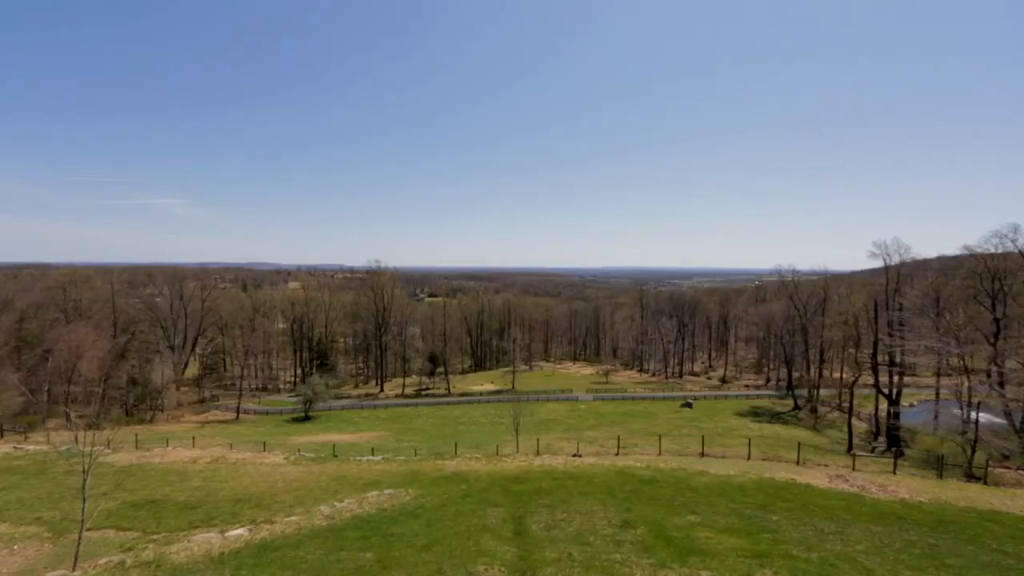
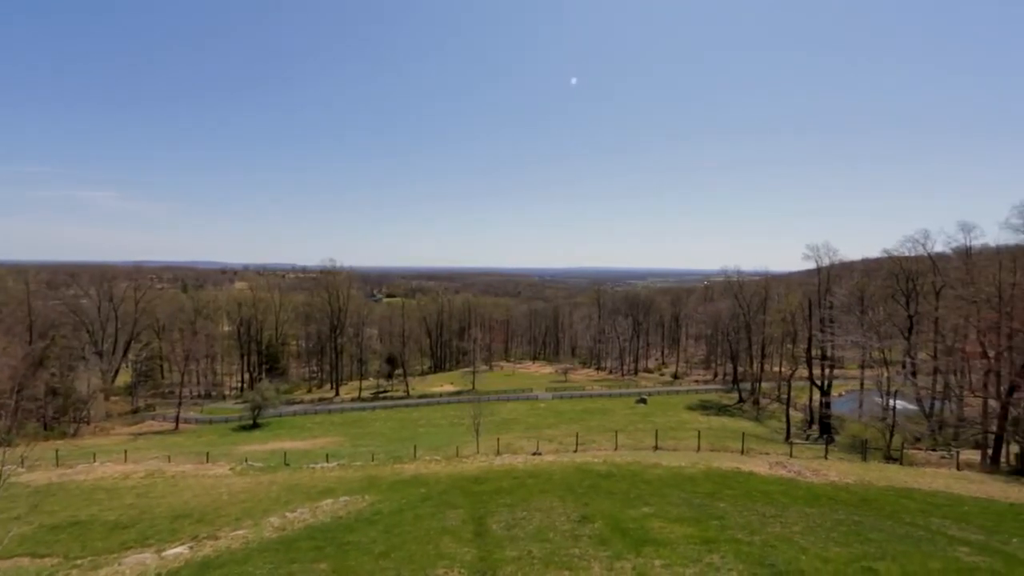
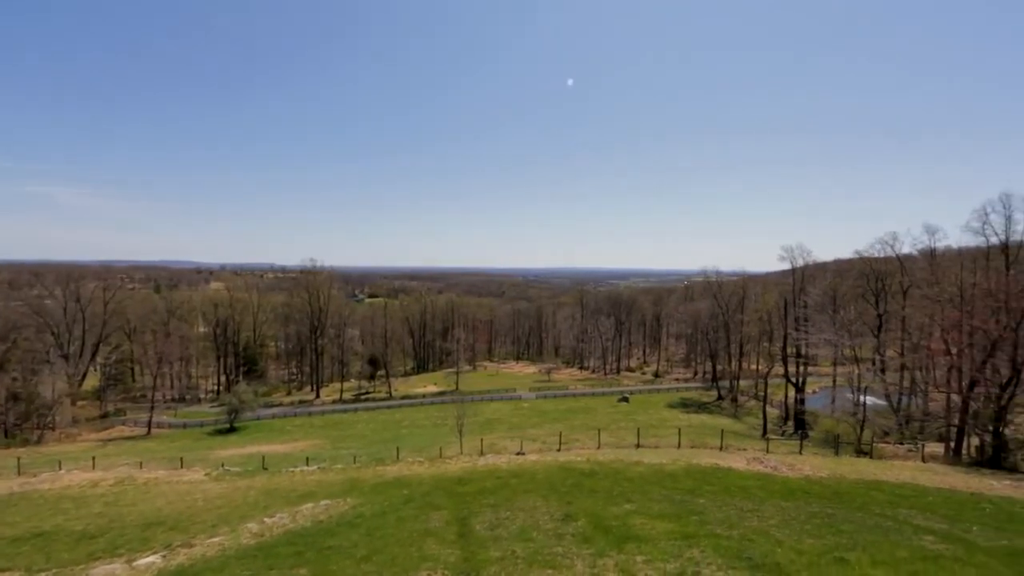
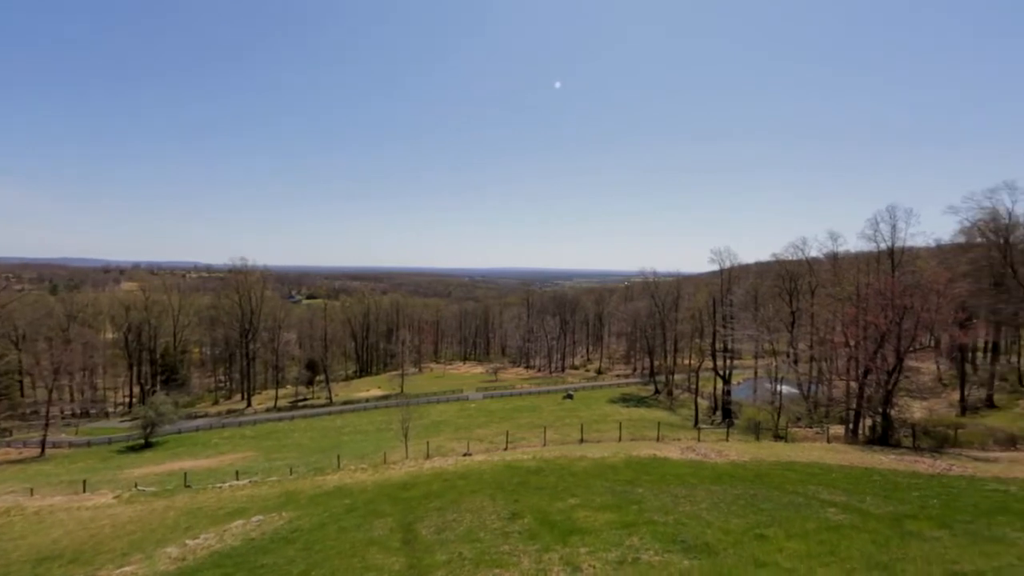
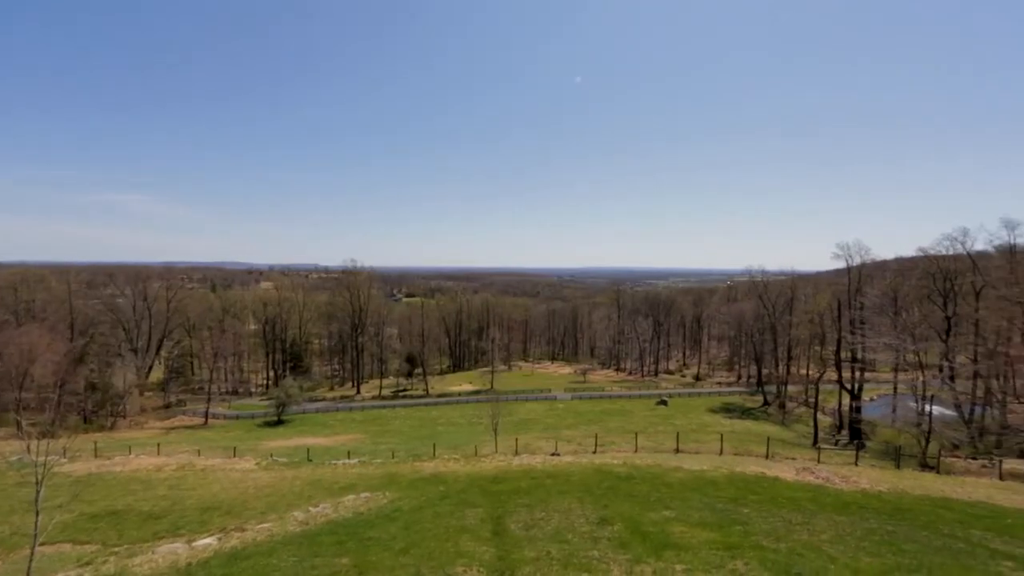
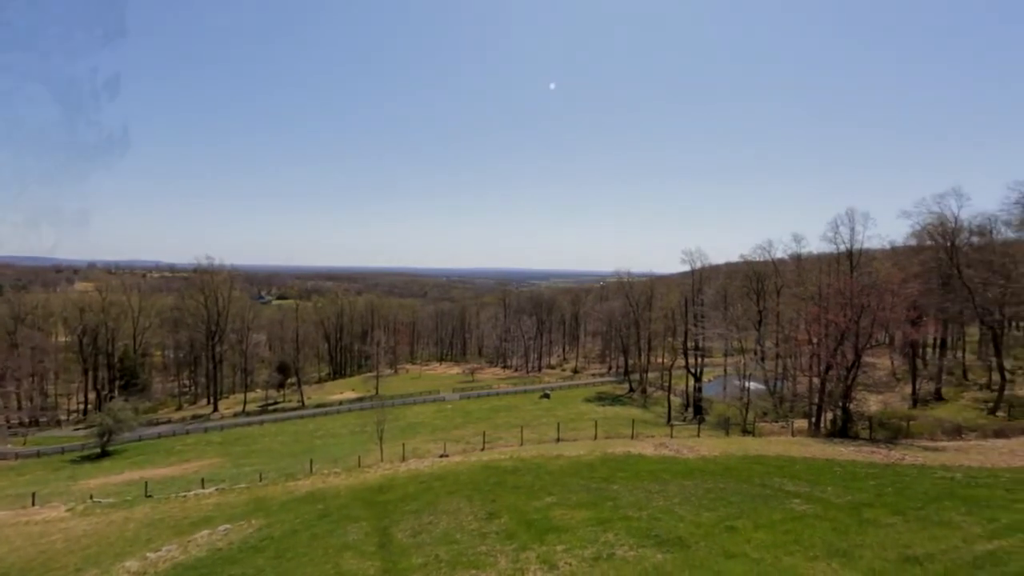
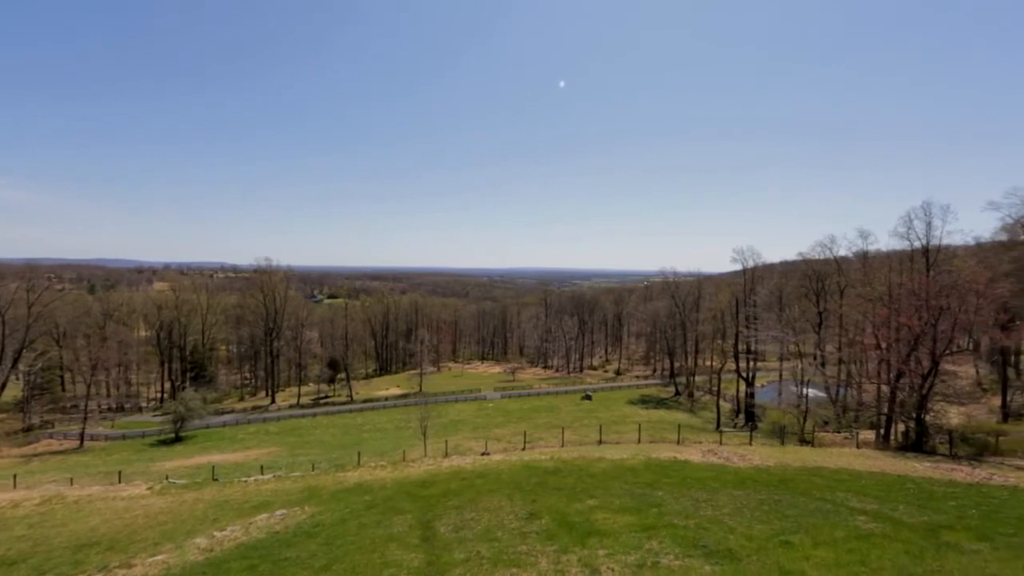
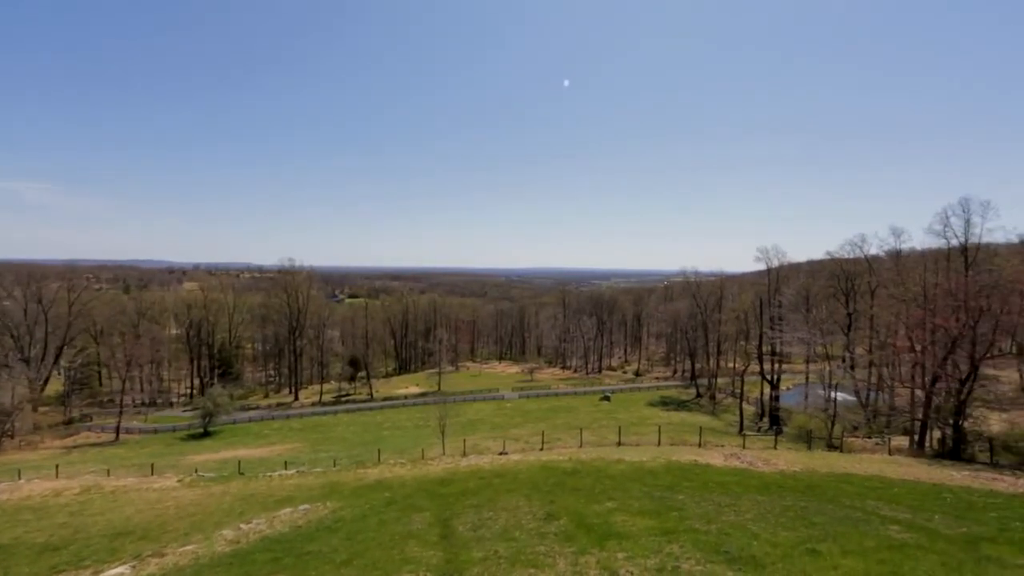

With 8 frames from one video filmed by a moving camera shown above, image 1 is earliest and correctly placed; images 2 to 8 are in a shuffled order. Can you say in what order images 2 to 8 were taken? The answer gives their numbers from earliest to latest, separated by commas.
5, 2, 3, 8, 7, 4, 6
